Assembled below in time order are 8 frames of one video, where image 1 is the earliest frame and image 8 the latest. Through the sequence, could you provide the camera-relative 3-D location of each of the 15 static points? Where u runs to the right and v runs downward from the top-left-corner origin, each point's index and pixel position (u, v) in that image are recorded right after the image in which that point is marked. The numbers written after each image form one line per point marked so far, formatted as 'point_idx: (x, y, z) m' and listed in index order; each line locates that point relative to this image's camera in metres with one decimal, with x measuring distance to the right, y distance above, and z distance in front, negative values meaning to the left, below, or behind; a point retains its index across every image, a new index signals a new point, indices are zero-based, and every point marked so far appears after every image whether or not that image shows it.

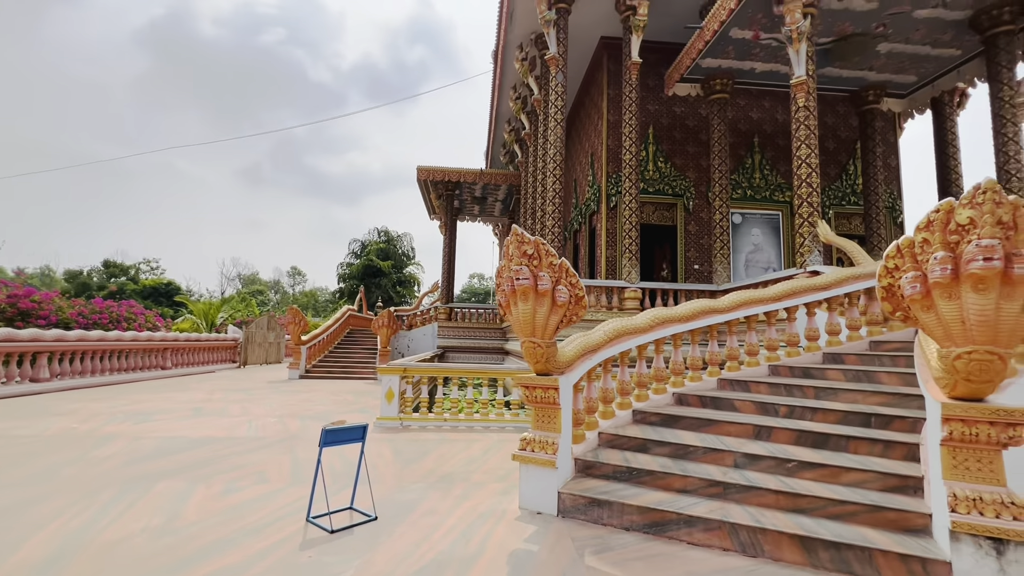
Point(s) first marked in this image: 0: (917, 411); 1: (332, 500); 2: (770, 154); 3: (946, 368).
0: (+2.5, -0.7, +2.8) m
1: (-1.0, -1.2, +2.7) m
2: (+4.5, +2.4, +8.4) m
3: (+1.8, -0.3, +1.9) m
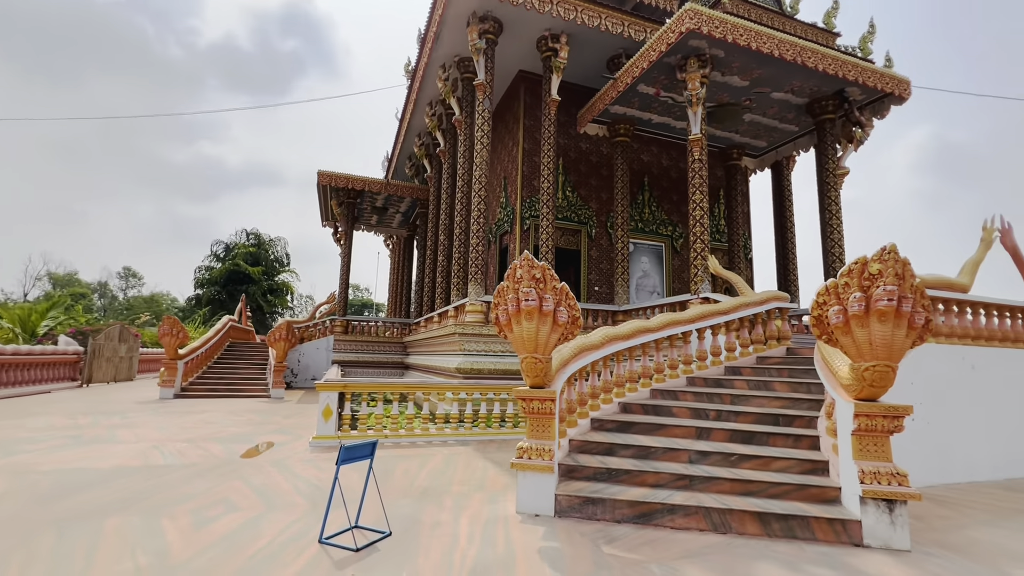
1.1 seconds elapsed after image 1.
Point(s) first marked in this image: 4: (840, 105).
0: (+2.3, -1.0, +3.7) m
1: (-1.0, -1.3, +2.6) m
2: (+2.9, +1.9, +9.6) m
3: (+1.9, -0.5, +2.6) m
4: (+5.5, +3.1, +7.9) m
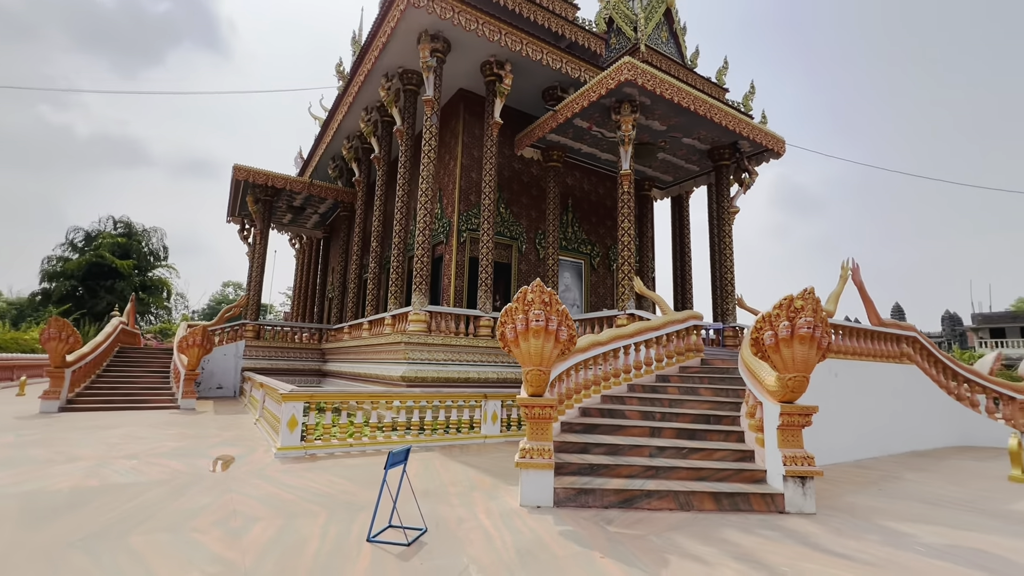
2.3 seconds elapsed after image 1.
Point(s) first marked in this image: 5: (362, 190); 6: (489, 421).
0: (+2.1, -1.2, +4.6) m
1: (-0.9, -1.4, +2.8) m
2: (+1.5, +1.6, +10.6) m
3: (+2.0, -0.7, +3.5) m
4: (+4.4, +2.7, +9.5) m
5: (-3.6, +2.3, +11.2) m
6: (-0.3, -1.6, +5.9) m
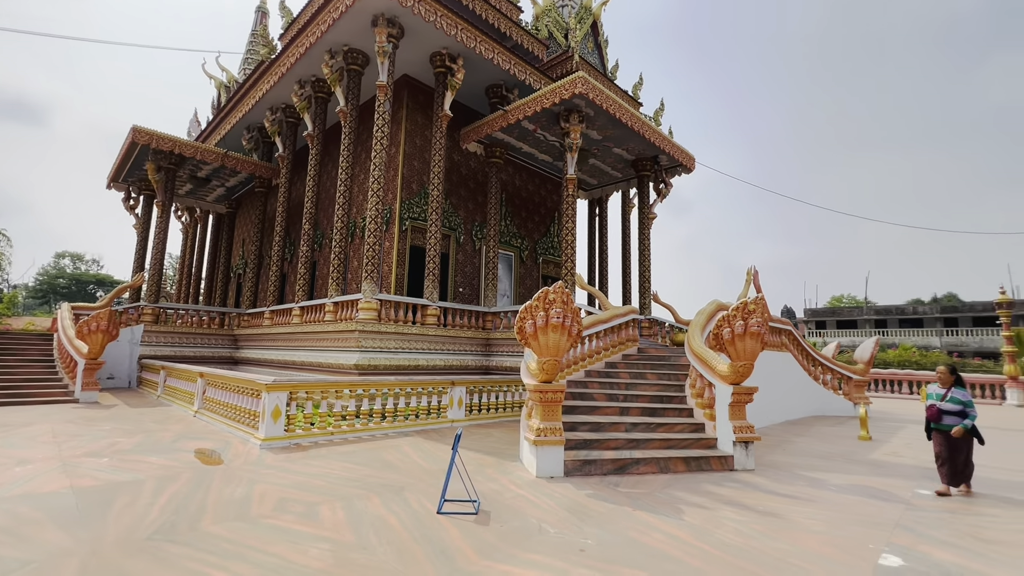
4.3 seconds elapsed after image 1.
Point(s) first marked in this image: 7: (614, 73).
0: (+1.9, -1.2, +5.5) m
1: (-0.6, -1.4, +3.1) m
2: (0.0, +1.8, +11.1) m
3: (+2.0, -0.8, +4.4) m
4: (+3.2, +2.8, +10.7) m
5: (-5.0, +2.7, +10.5) m
6: (-0.8, -1.5, +6.2) m
7: (+3.0, +6.3, +13.9) m
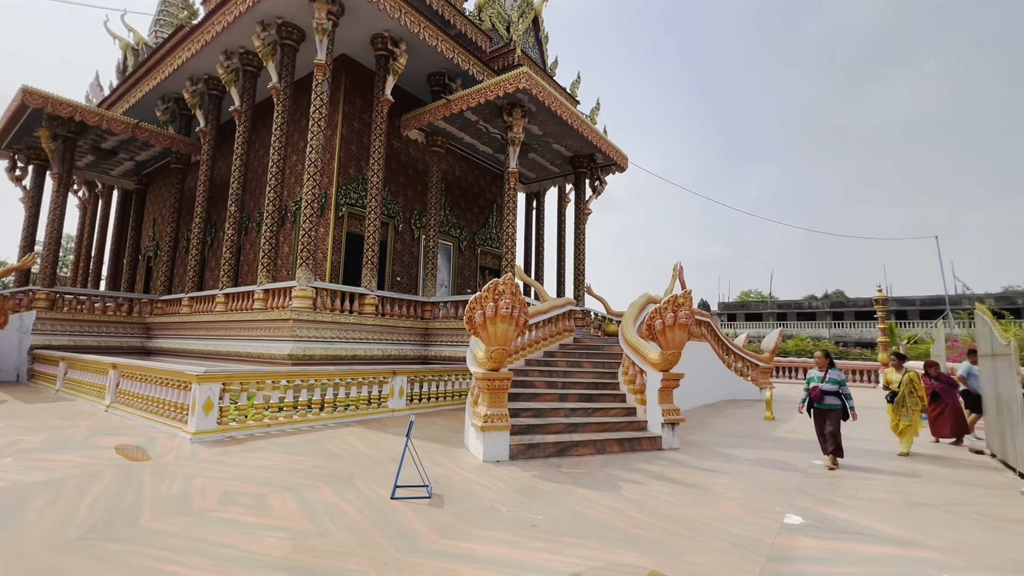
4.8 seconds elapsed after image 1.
0: (+1.2, -1.1, +5.9) m
1: (-1.0, -1.3, +3.2) m
2: (-1.4, +2.0, +11.1) m
3: (+1.5, -0.7, +4.8) m
4: (+1.8, +2.9, +11.1) m
5: (-6.3, +3.0, +9.8) m
6: (-1.5, -1.4, +6.2) m
7: (+1.3, +6.5, +14.2) m
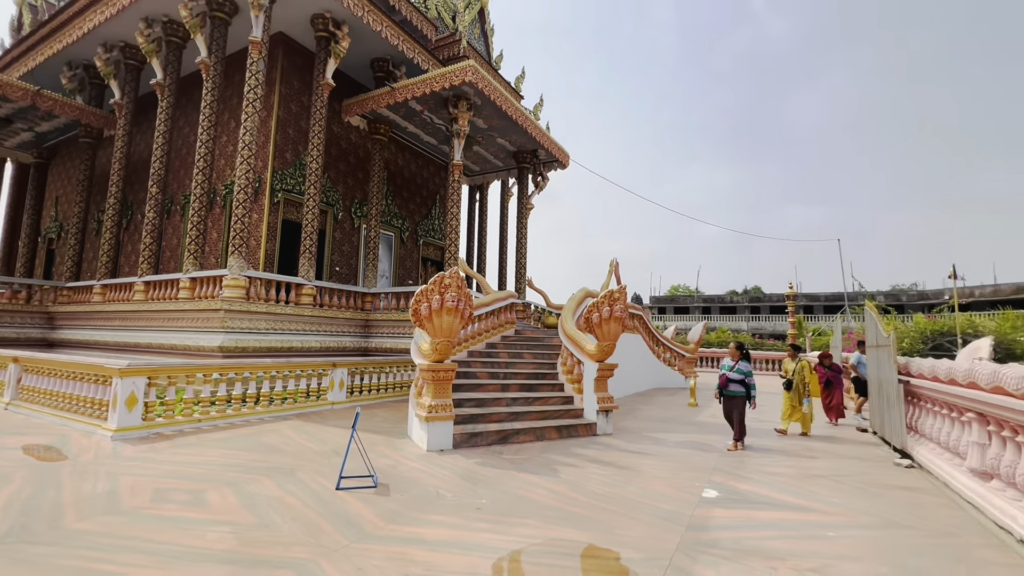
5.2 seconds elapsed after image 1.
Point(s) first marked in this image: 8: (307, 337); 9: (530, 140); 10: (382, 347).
0: (+0.5, -1.1, +6.1) m
1: (-1.3, -1.3, +3.2) m
2: (-2.7, +2.3, +10.9) m
3: (+0.9, -0.7, +5.1) m
4: (+0.5, +3.1, +11.4) m
5: (-7.4, +3.3, +9.0) m
6: (-2.3, -1.3, +6.1) m
7: (-0.4, +6.8, +14.3) m
8: (-3.3, -0.8, +7.7) m
9: (+0.4, +3.3, +10.6) m
10: (-2.3, -1.1, +8.5) m
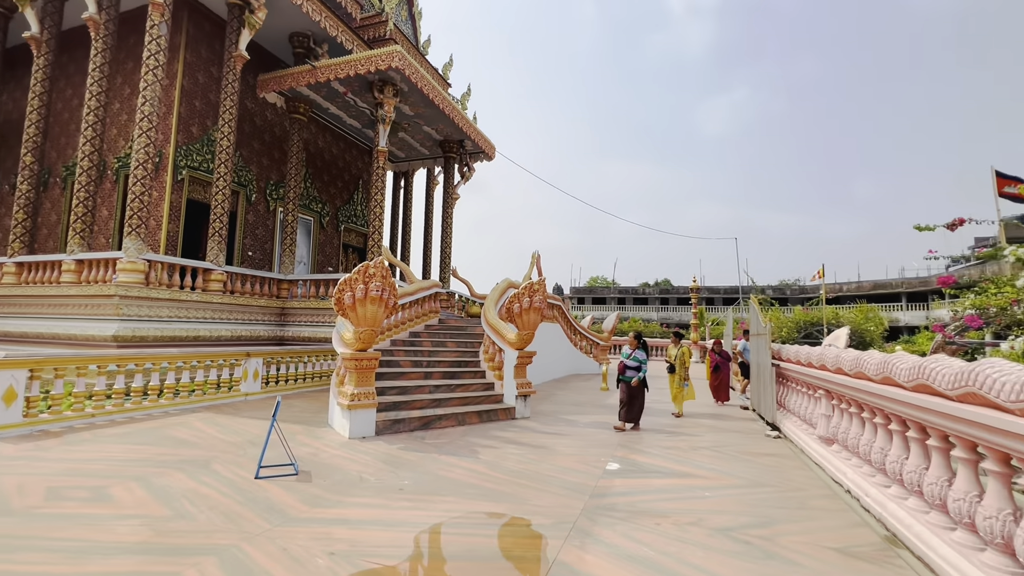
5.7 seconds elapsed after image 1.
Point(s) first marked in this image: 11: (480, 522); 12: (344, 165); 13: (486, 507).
0: (-0.5, -0.9, +6.3) m
1: (-1.9, -1.2, +3.1) m
2: (-4.3, +2.5, +10.5) m
3: (+0.1, -0.6, +5.3) m
4: (-1.3, +3.3, +11.4) m
5: (-8.7, +3.6, +7.8) m
6: (-3.3, -1.1, +5.9) m
7: (-2.5, +7.1, +14.1) m
8: (-4.6, -0.6, +7.3) m
9: (-1.2, +3.5, +10.6) m
10: (-3.7, -0.8, +8.3) m
11: (-0.2, -1.2, +2.4) m
12: (-4.0, +3.0, +11.4) m
13: (-0.1, -1.2, +2.6) m
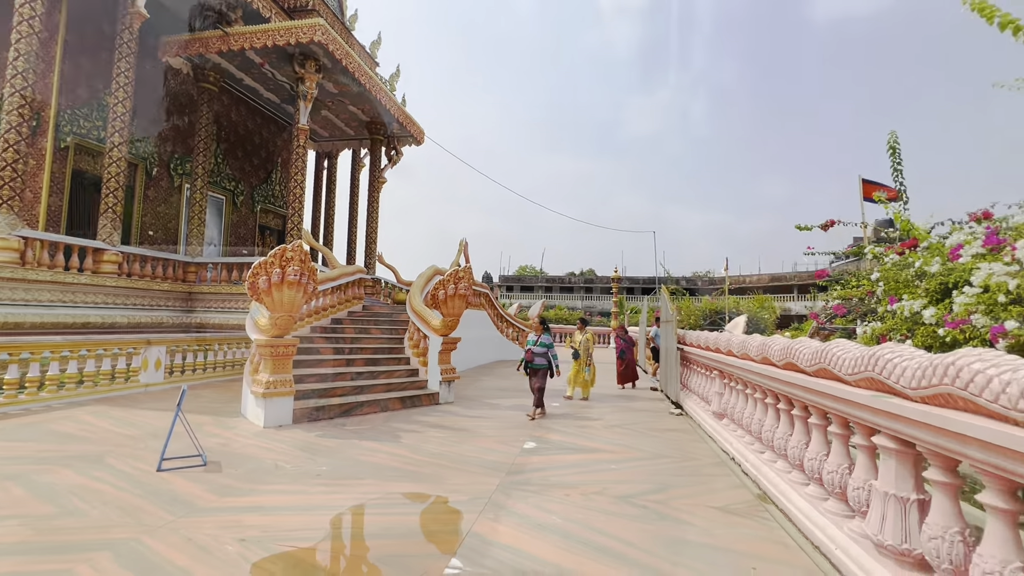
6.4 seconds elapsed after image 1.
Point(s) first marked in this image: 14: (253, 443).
0: (-1.5, -0.8, +6.3) m
1: (-2.4, -1.1, +2.9) m
2: (-5.9, +2.9, +9.8) m
3: (-0.8, -0.4, +5.4) m
4: (-2.9, +3.7, +11.1) m
5: (-9.7, +3.9, +6.5) m
6: (-4.2, -0.9, +5.5) m
7: (-4.5, +7.5, +13.5) m
8: (-5.6, -0.3, +6.7) m
9: (-2.8, +3.8, +10.3) m
10: (-4.9, -0.6, +7.7) m
11: (-0.6, -1.1, +2.5) m
12: (-5.7, +3.3, +10.7) m
13: (-0.6, -1.1, +2.7) m
14: (-1.9, -1.1, +3.4) m
